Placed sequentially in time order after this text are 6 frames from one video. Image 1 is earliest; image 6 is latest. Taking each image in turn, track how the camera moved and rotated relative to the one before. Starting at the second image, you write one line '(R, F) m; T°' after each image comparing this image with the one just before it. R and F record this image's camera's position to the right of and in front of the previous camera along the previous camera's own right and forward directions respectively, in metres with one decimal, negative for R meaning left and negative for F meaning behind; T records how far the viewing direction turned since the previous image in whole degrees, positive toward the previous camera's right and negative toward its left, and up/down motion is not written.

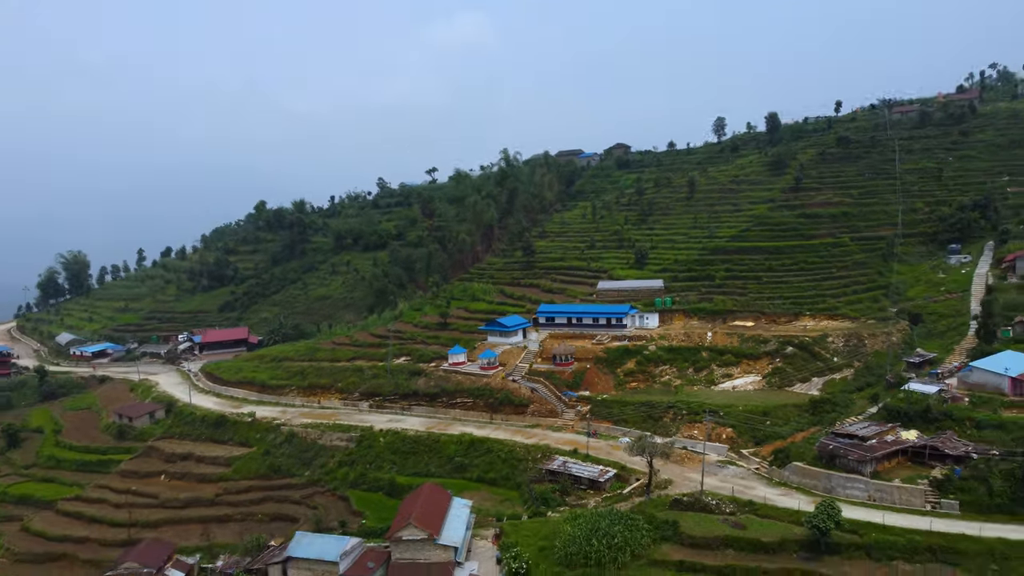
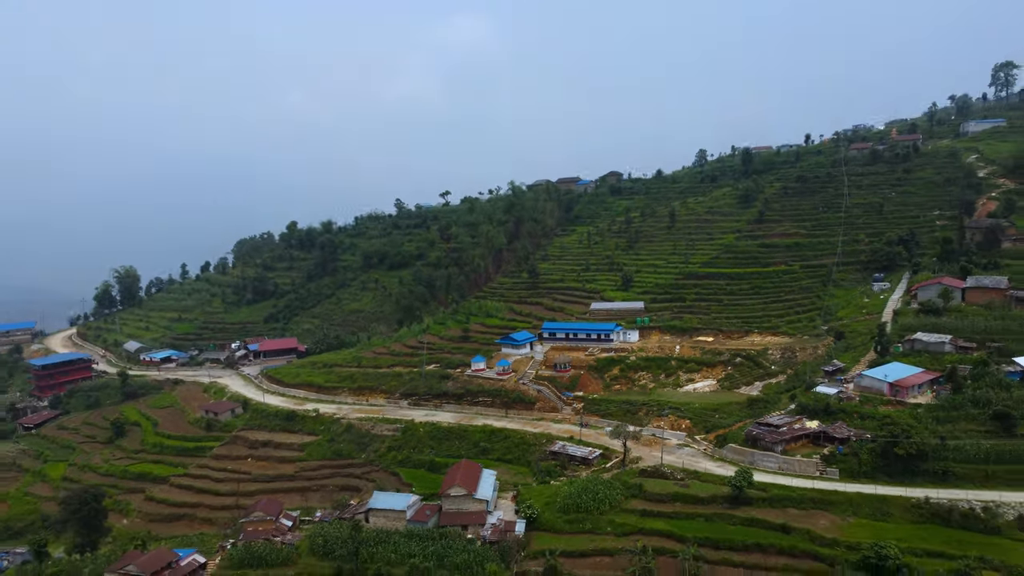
(-0.2, -4.3) m; 0°
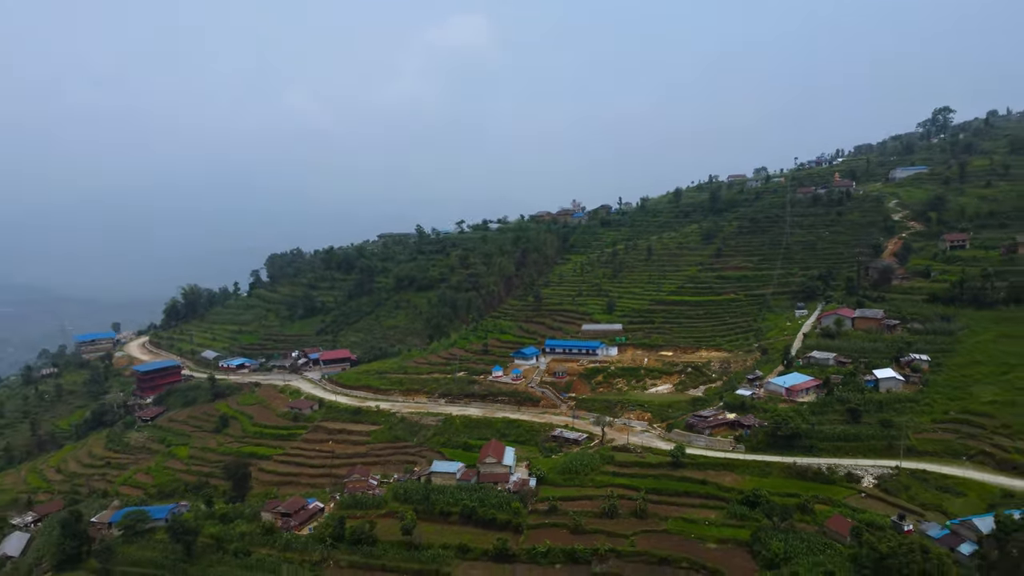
(-0.4, -7.0) m; 0°
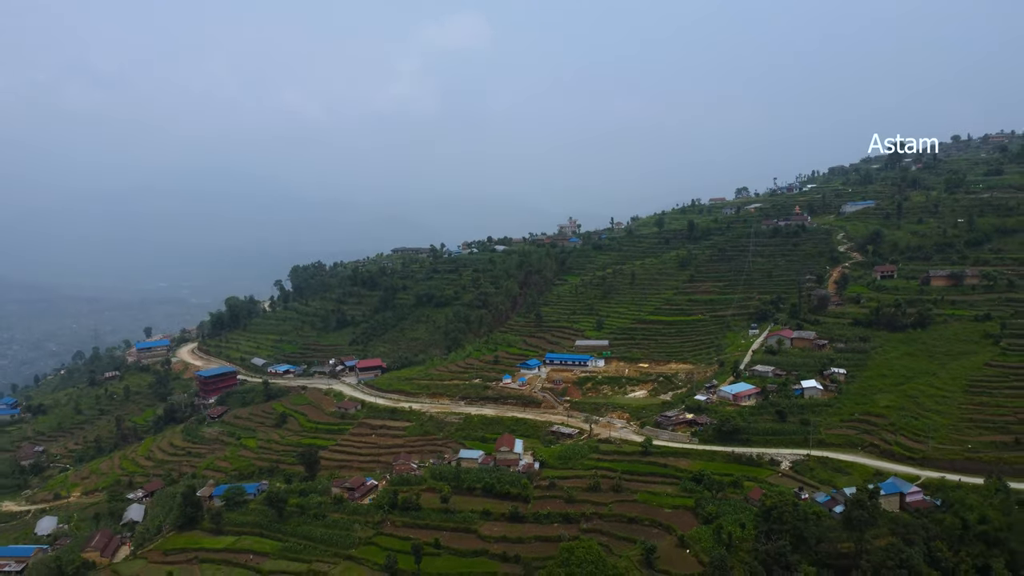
(-0.4, -6.6) m; 0°
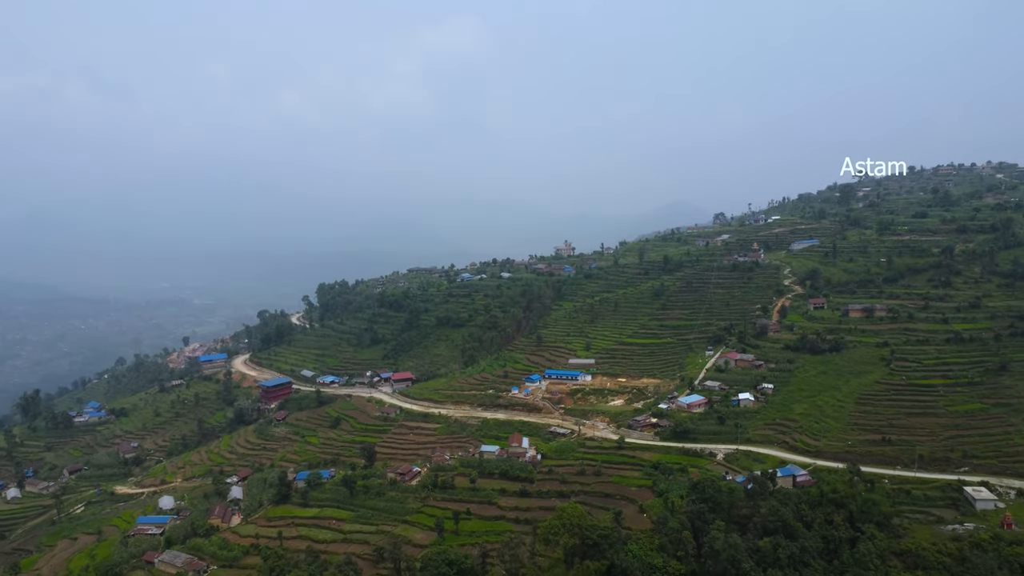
(-0.6, -9.5) m; 0°
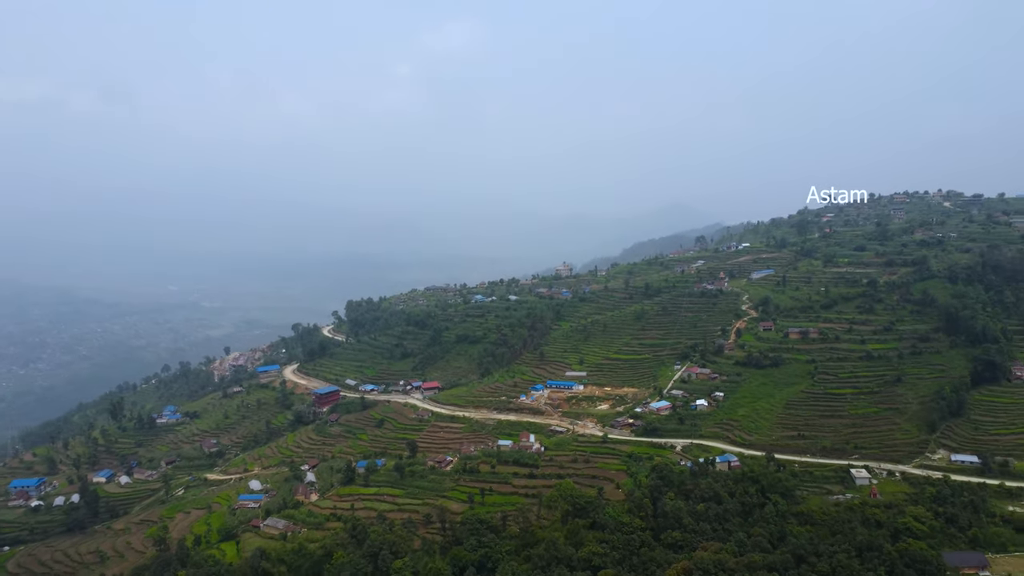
(-0.6, -11.5) m; 0°
